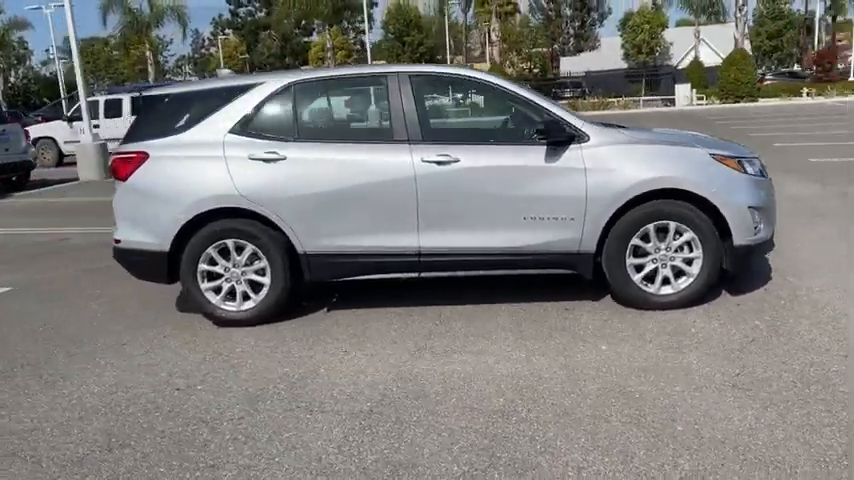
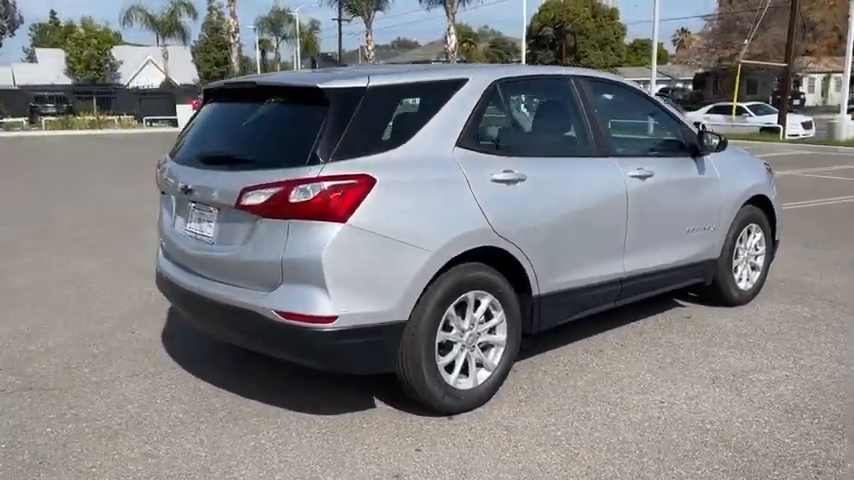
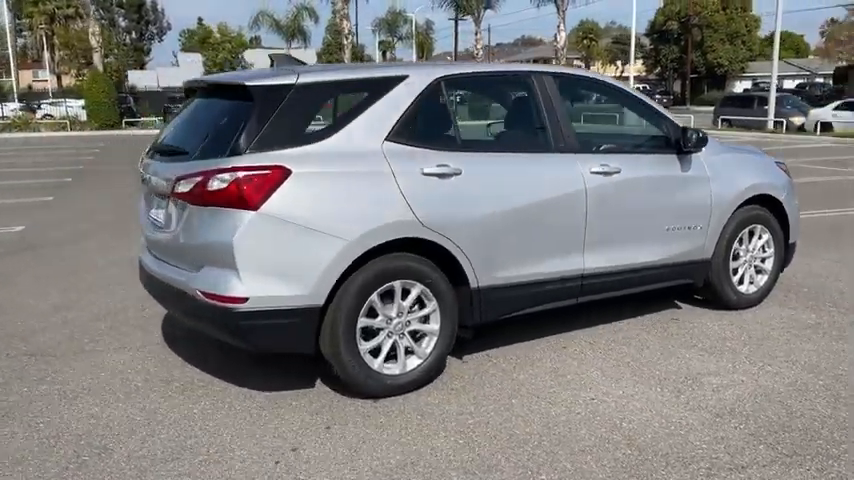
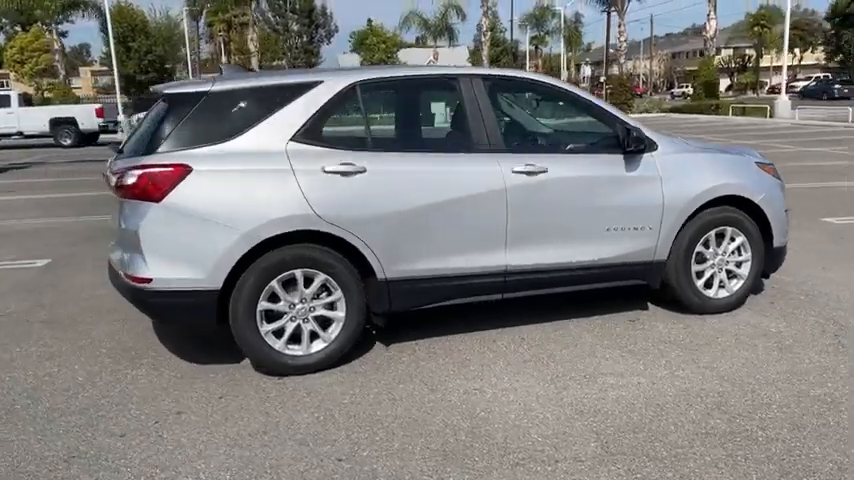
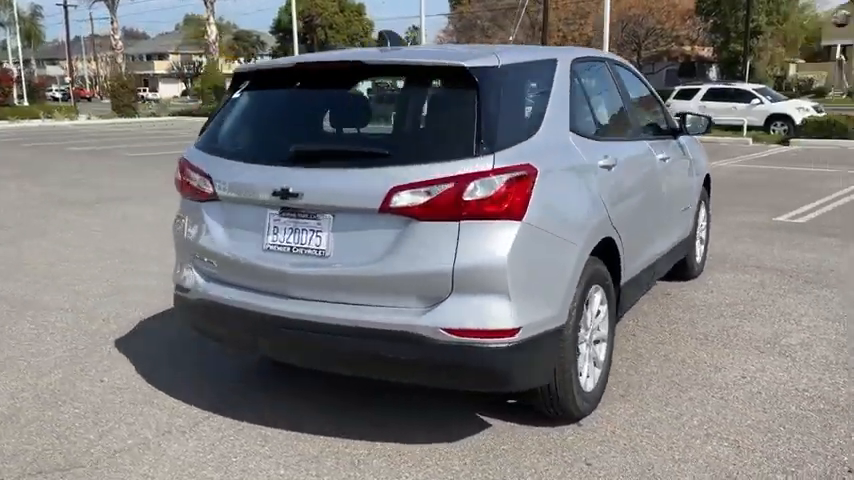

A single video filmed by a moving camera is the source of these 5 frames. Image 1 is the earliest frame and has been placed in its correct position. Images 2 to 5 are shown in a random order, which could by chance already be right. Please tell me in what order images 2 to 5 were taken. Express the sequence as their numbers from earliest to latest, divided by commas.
4, 3, 2, 5
